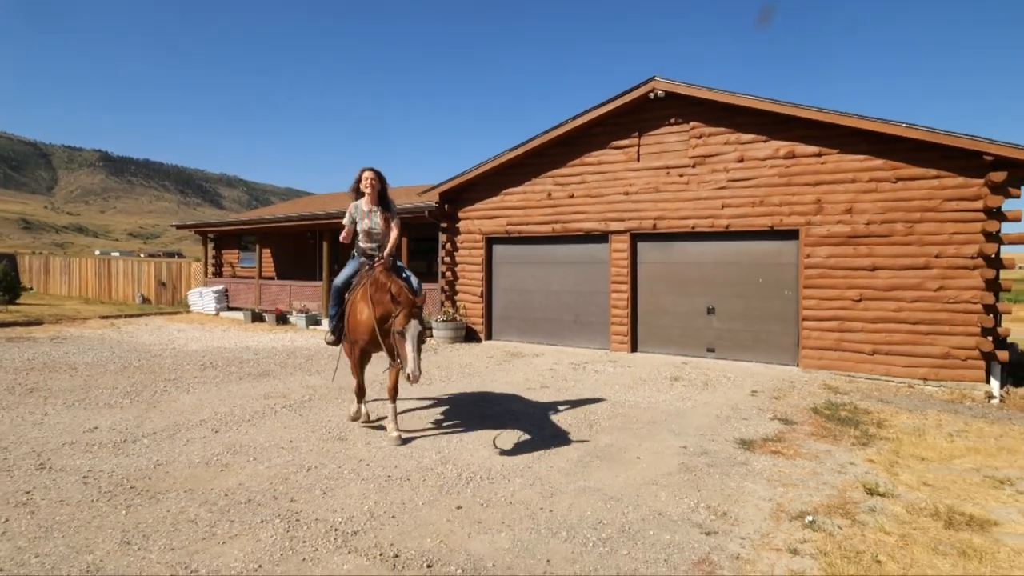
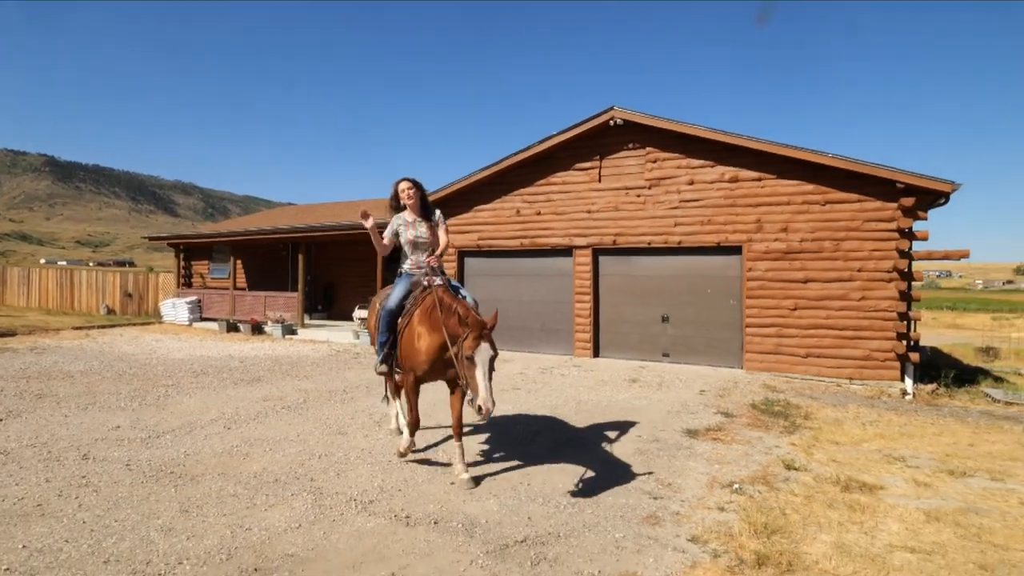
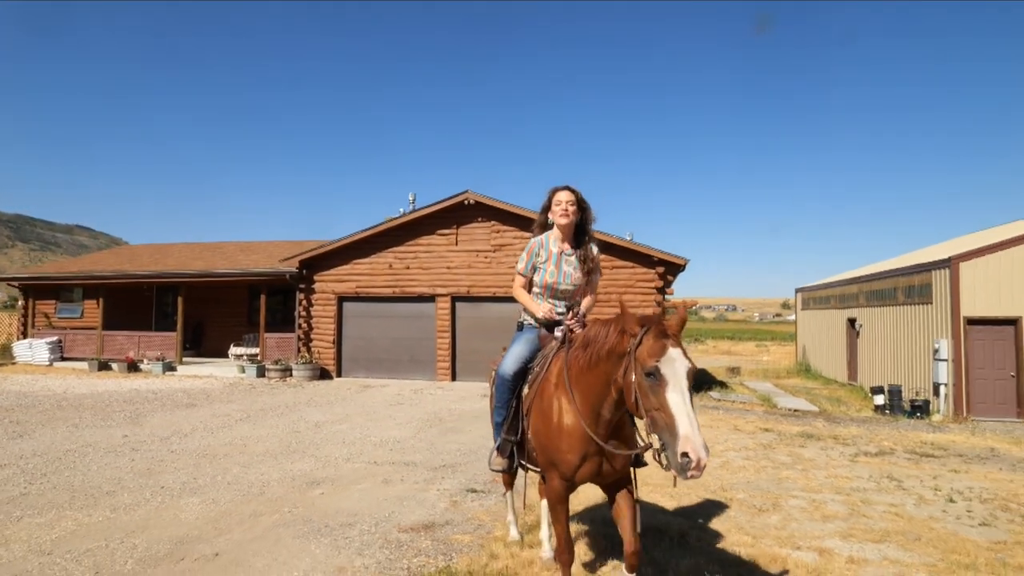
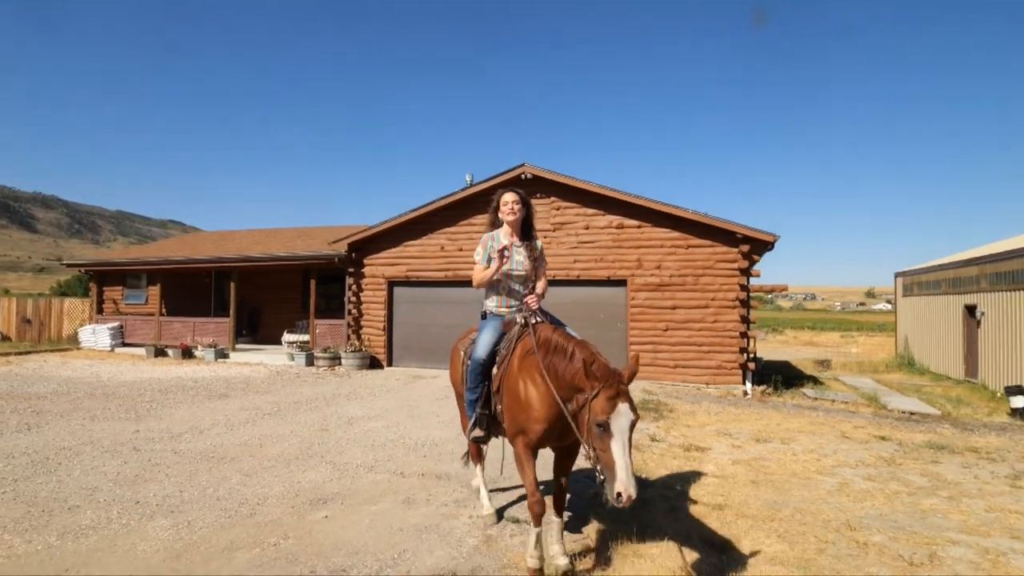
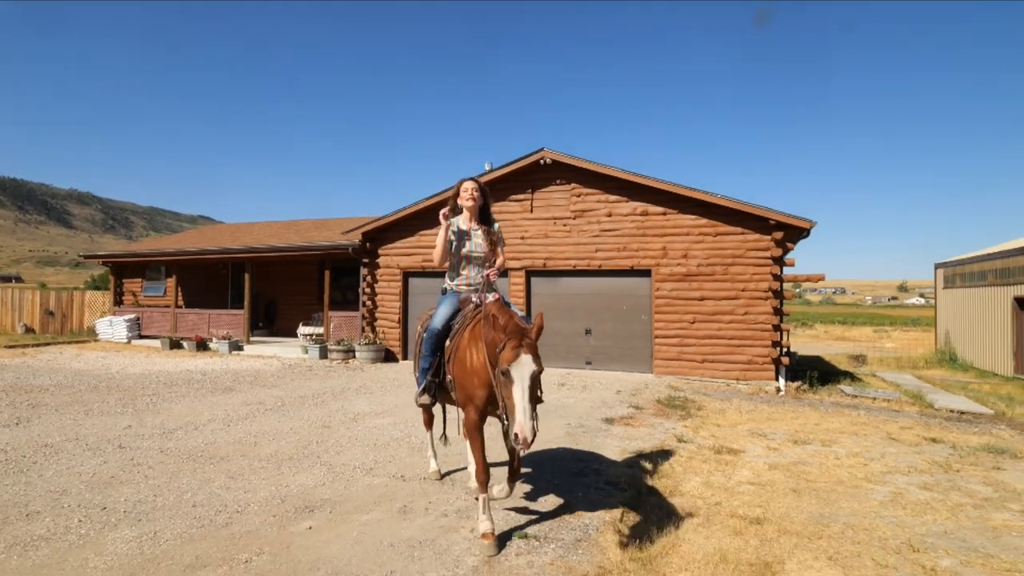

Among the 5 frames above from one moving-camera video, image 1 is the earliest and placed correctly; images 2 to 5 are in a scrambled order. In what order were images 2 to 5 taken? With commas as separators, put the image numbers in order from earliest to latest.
2, 5, 4, 3
